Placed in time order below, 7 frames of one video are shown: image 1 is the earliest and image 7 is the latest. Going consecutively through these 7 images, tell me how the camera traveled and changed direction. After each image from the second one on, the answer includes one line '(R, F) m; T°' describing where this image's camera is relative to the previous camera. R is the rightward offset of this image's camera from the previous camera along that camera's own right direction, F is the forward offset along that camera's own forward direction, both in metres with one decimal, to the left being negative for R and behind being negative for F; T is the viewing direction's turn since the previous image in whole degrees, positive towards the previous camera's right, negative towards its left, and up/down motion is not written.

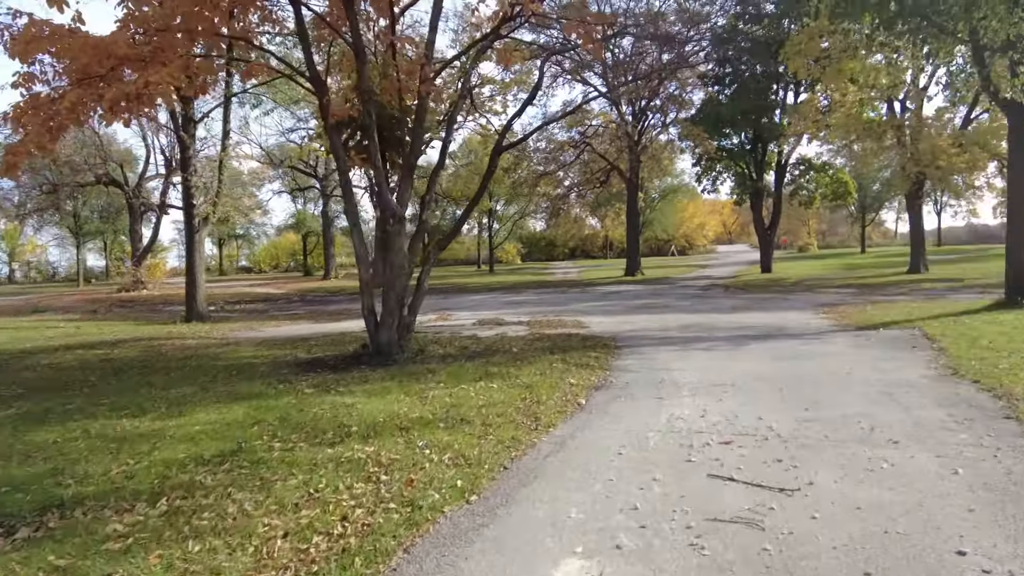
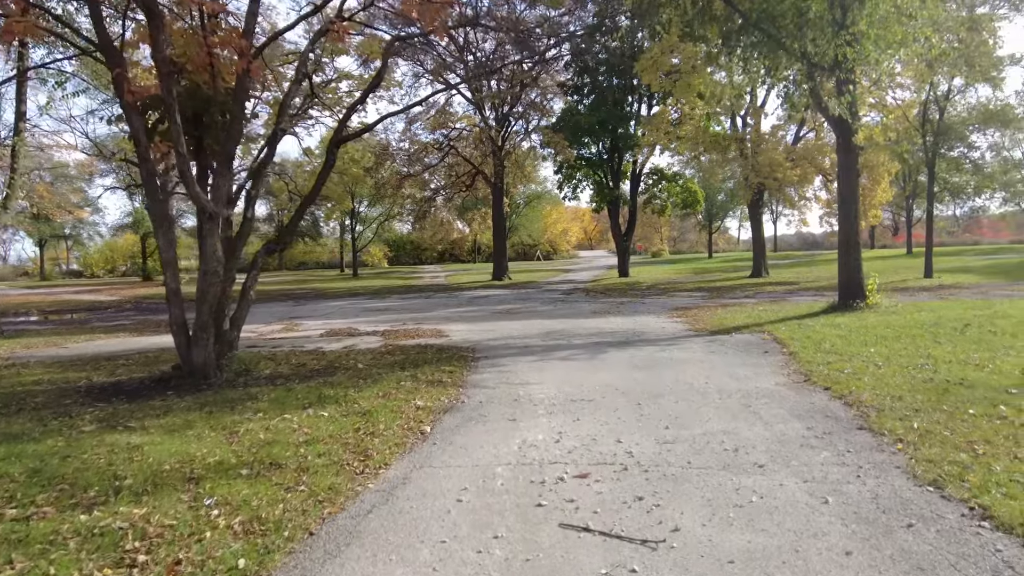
(+0.3, +0.9) m; +11°
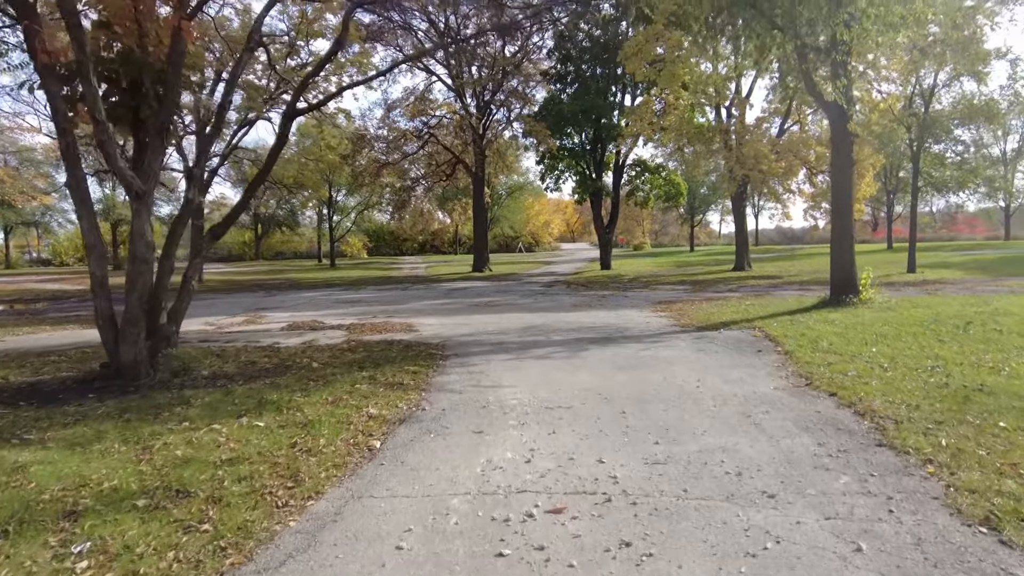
(+0.1, +0.9) m; +2°
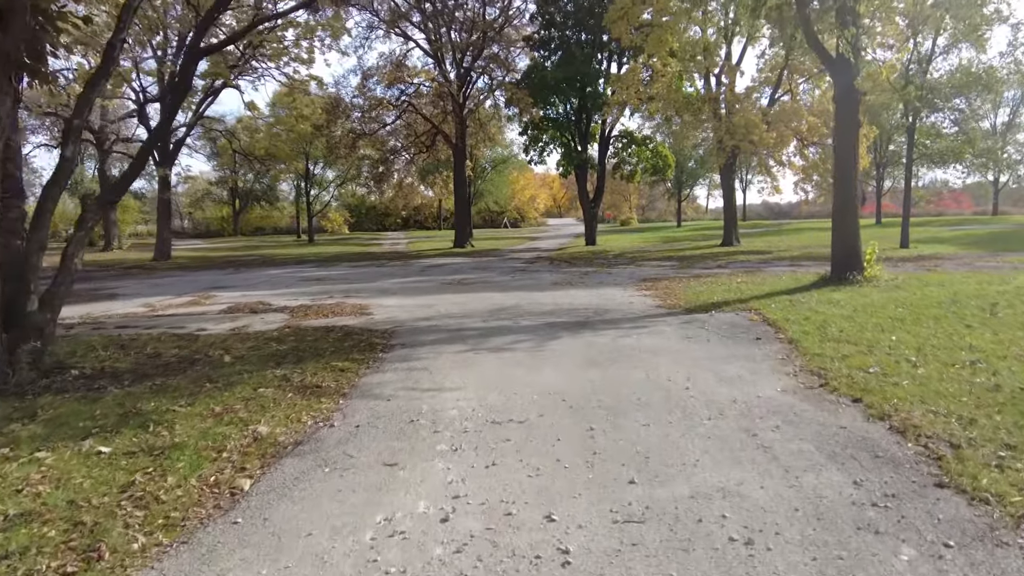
(+0.4, +1.5) m; +1°
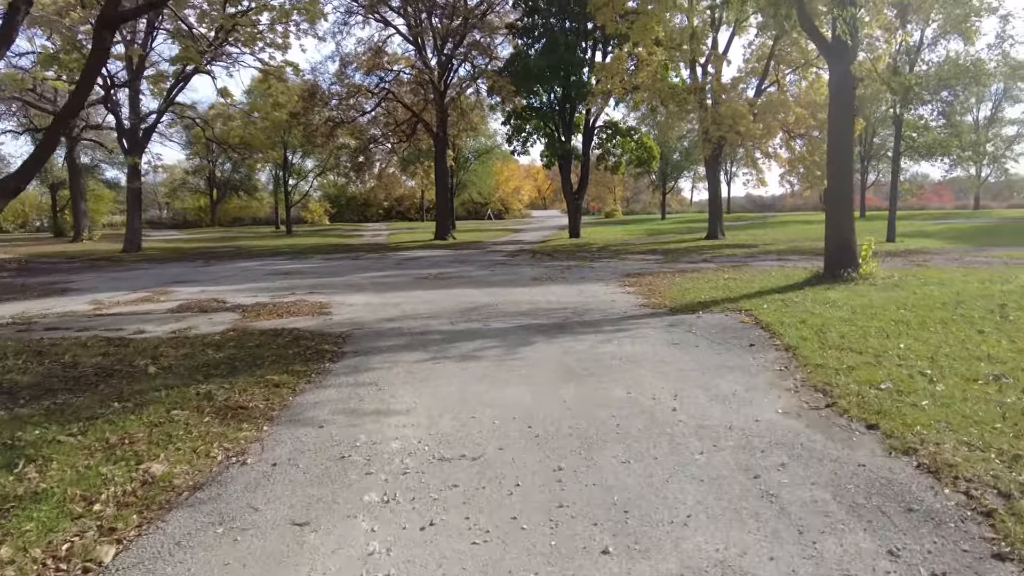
(+0.2, +0.9) m; +1°
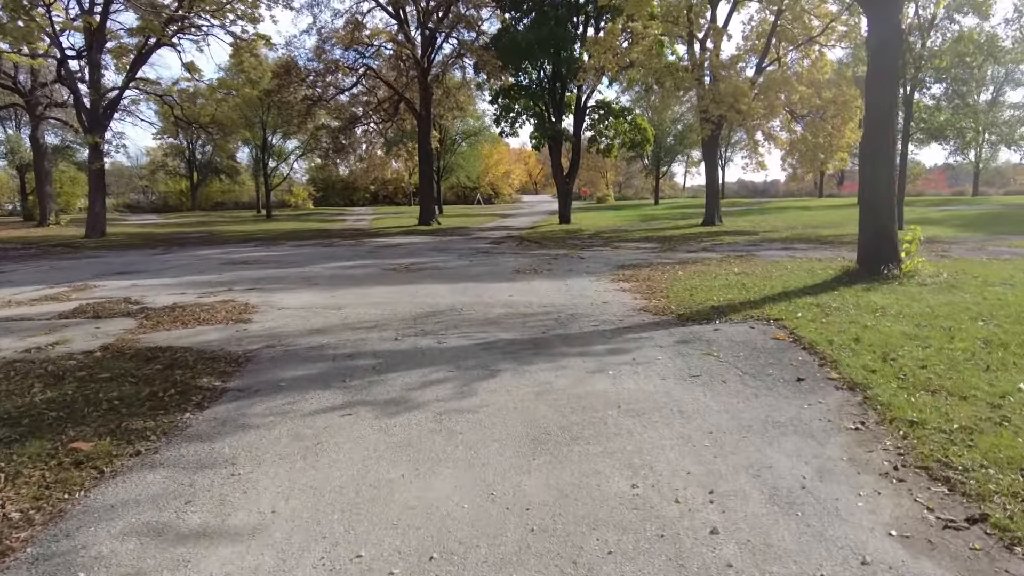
(+0.3, +2.1) m; +1°
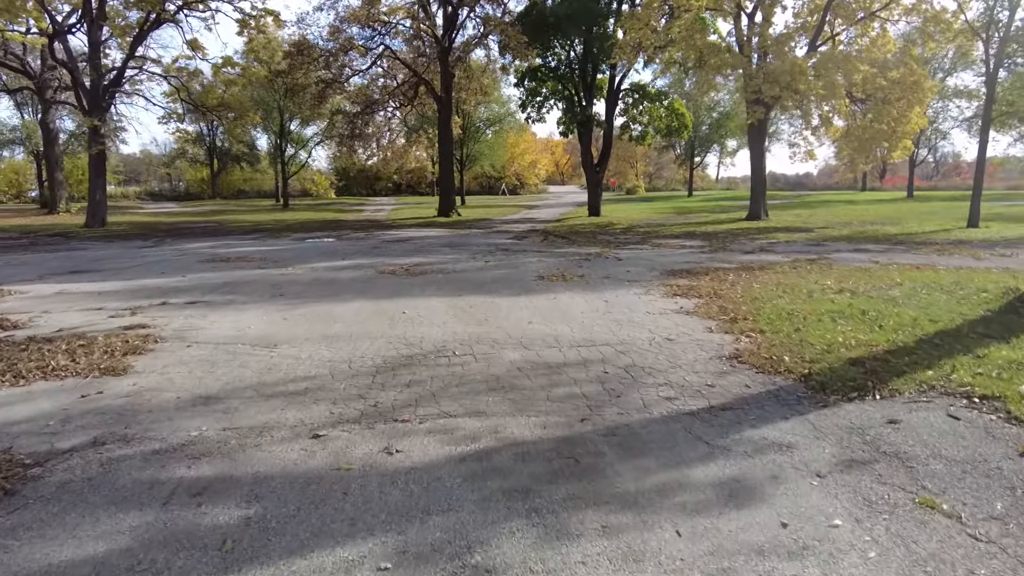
(0.0, +3.1) m; -2°
